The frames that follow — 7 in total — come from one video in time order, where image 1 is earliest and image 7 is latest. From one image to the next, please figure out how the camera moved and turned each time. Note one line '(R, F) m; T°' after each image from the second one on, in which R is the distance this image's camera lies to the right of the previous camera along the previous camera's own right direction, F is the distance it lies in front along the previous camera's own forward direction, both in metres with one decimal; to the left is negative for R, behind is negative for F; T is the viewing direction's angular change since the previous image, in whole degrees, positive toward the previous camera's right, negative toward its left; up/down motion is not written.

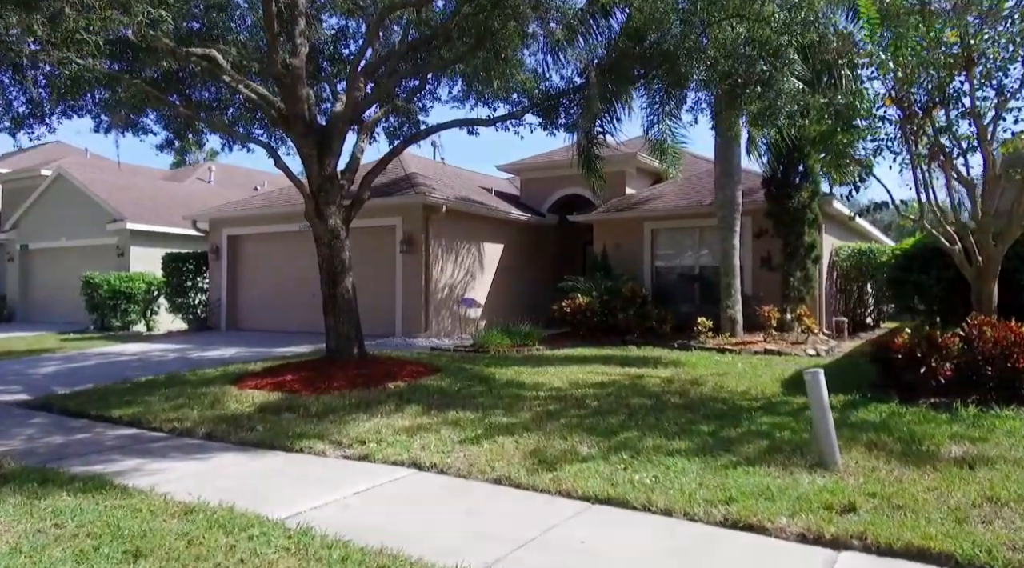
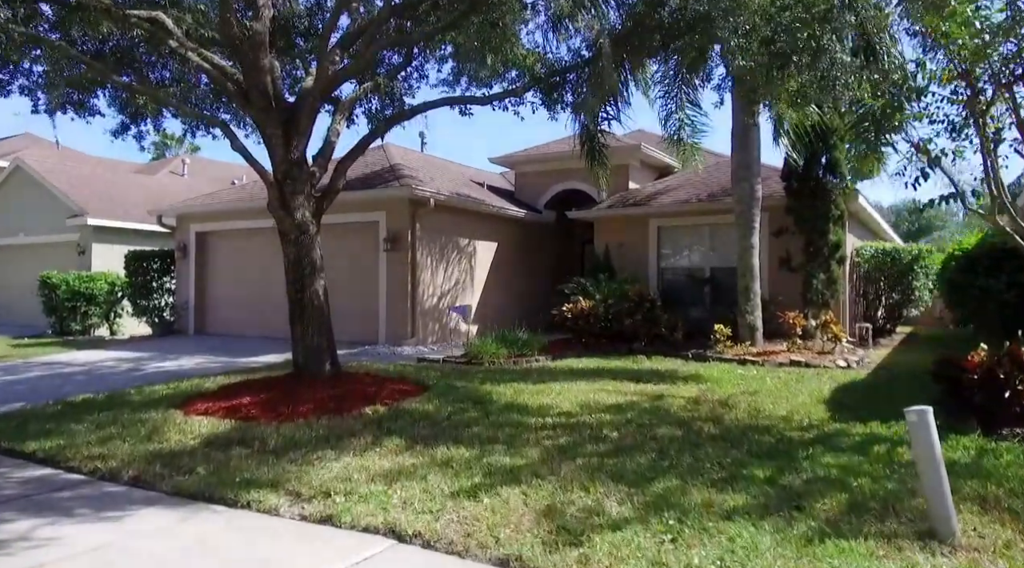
(-0.1, +1.5) m; +1°
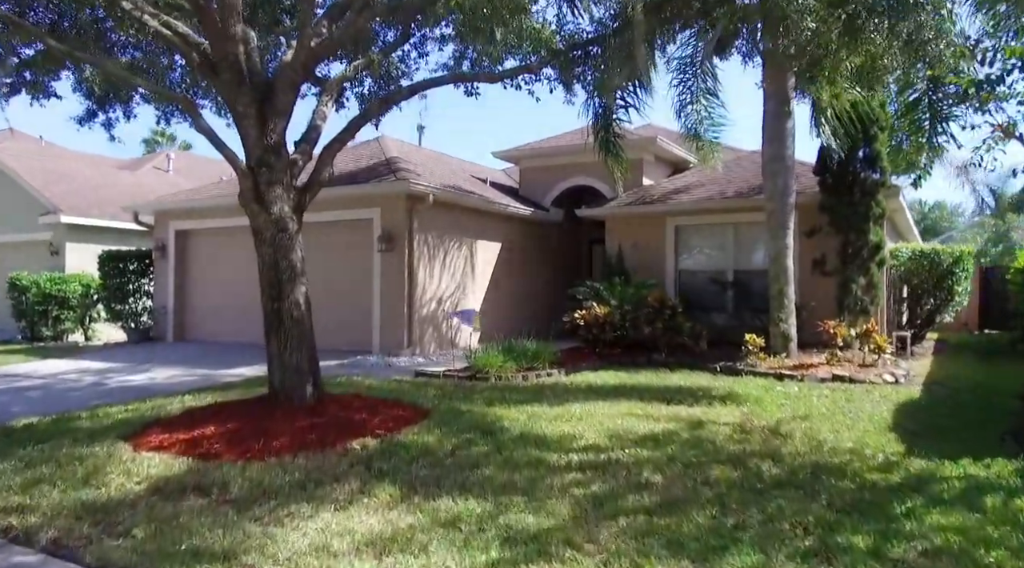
(-0.2, +1.3) m; 0°
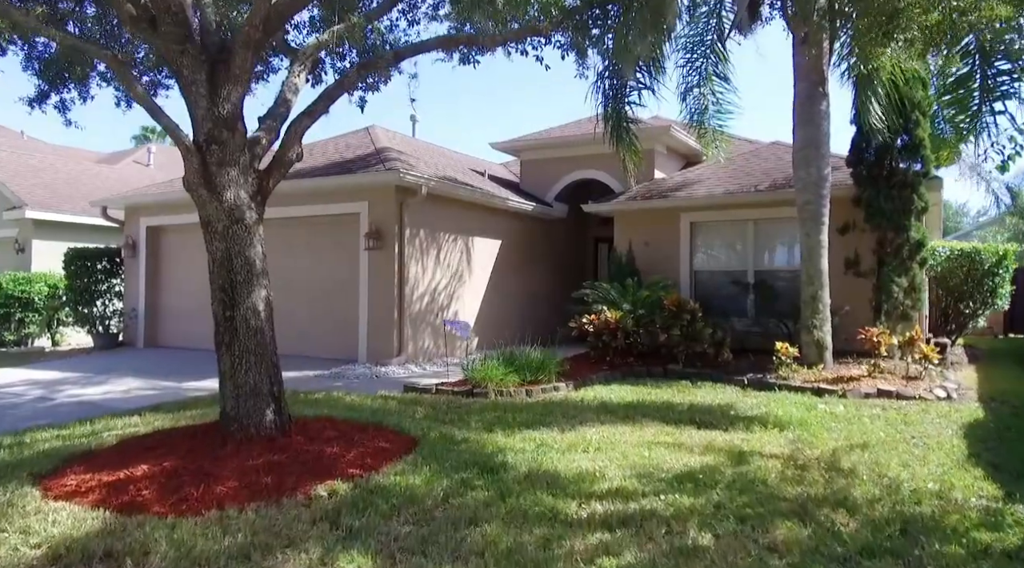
(-0.1, +1.3) m; 0°
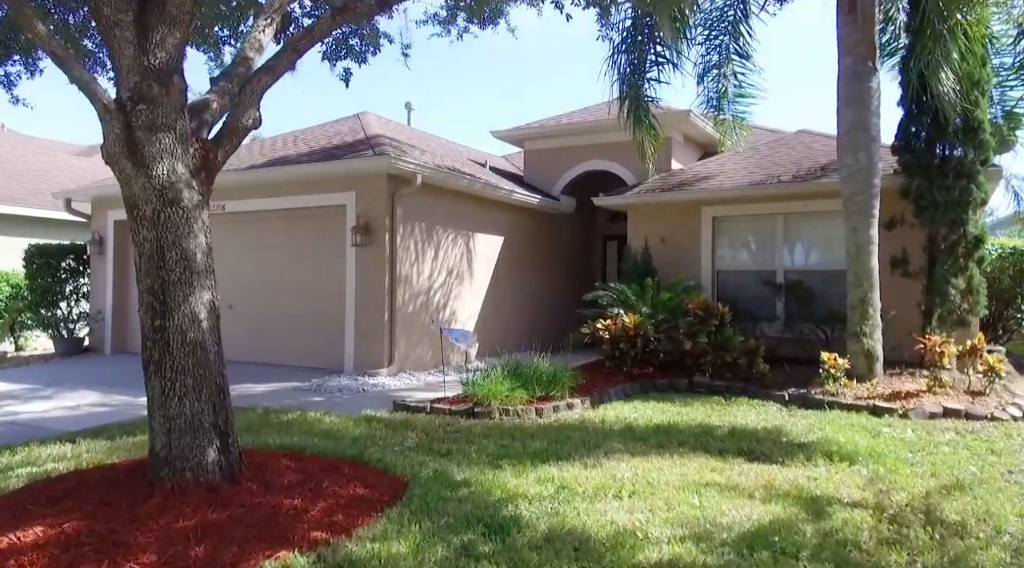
(-0.1, +1.3) m; 0°
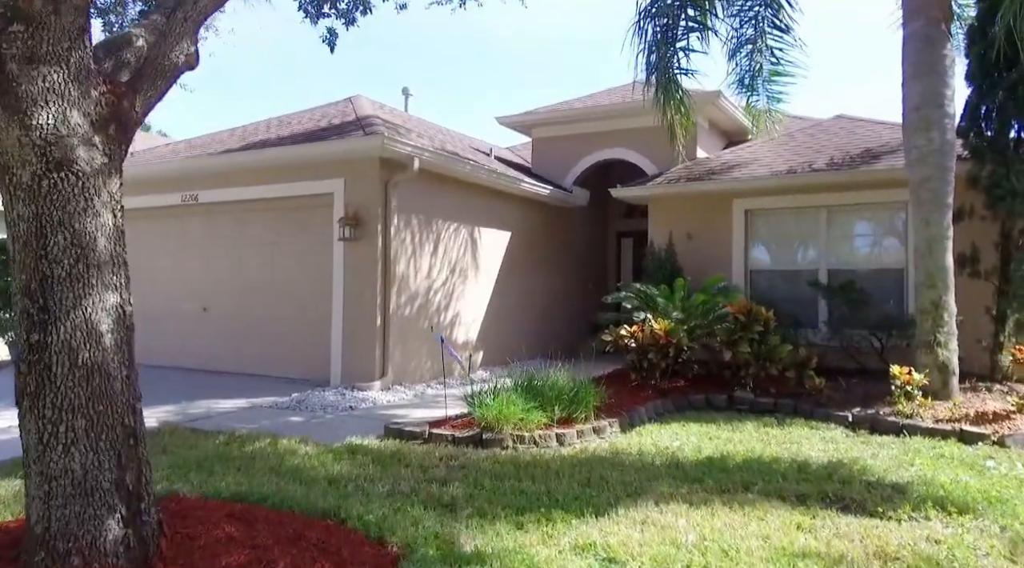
(-0.1, +1.4) m; 0°
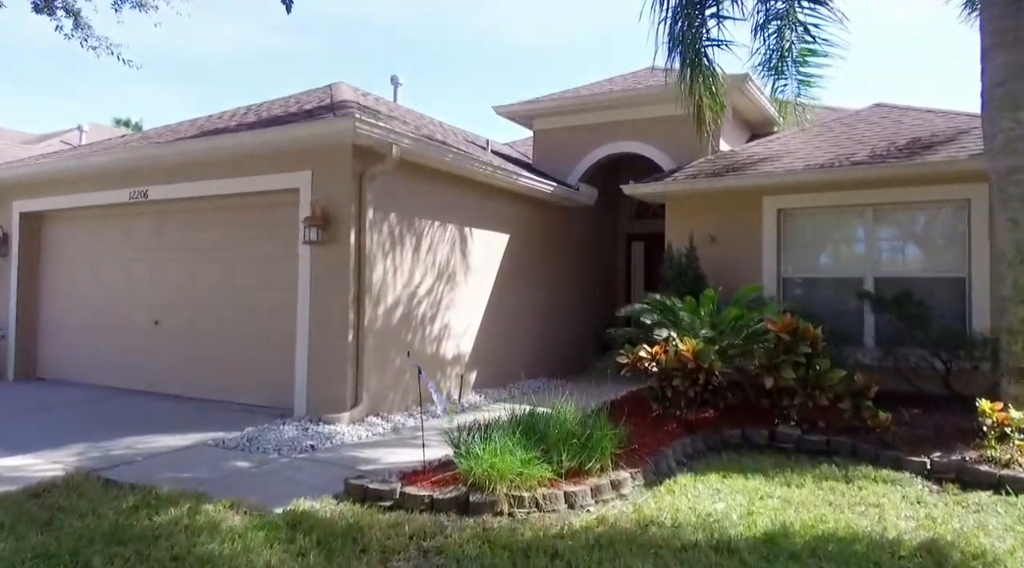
(0.0, +1.5) m; 0°
